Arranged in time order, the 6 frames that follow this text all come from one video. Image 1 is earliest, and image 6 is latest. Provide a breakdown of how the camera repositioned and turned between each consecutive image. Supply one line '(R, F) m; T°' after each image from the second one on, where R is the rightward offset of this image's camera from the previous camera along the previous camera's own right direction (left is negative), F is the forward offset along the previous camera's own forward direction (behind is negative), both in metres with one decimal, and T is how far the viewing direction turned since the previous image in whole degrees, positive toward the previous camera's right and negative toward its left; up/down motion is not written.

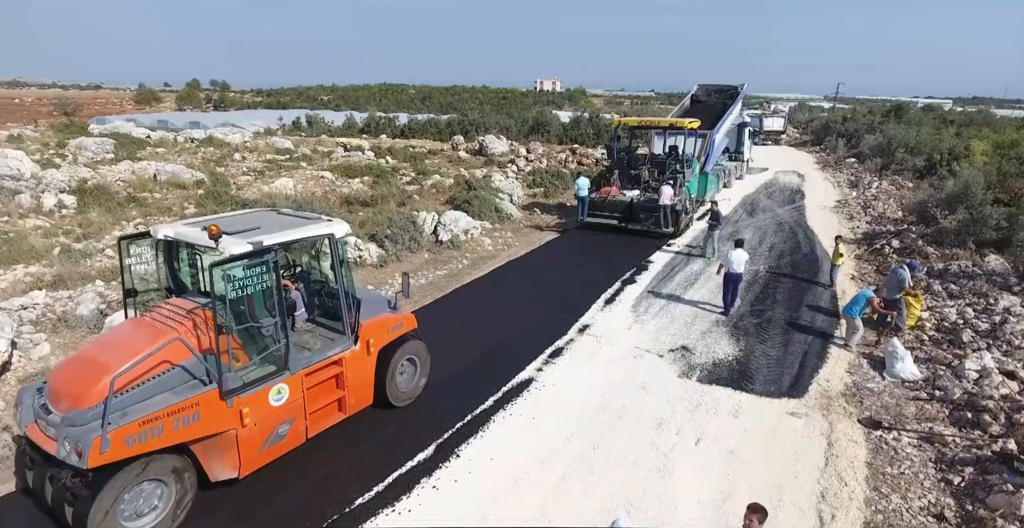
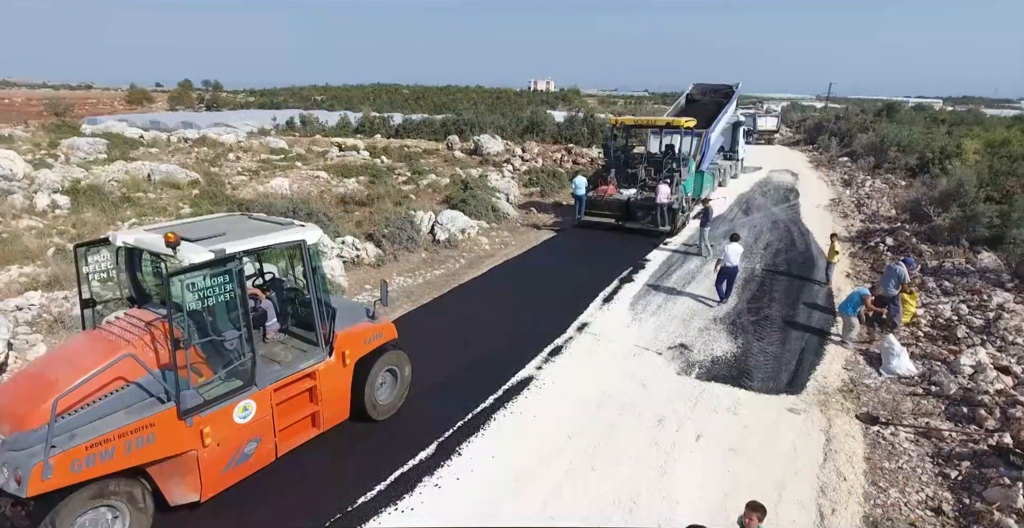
(-0.1, 0.0) m; +1°
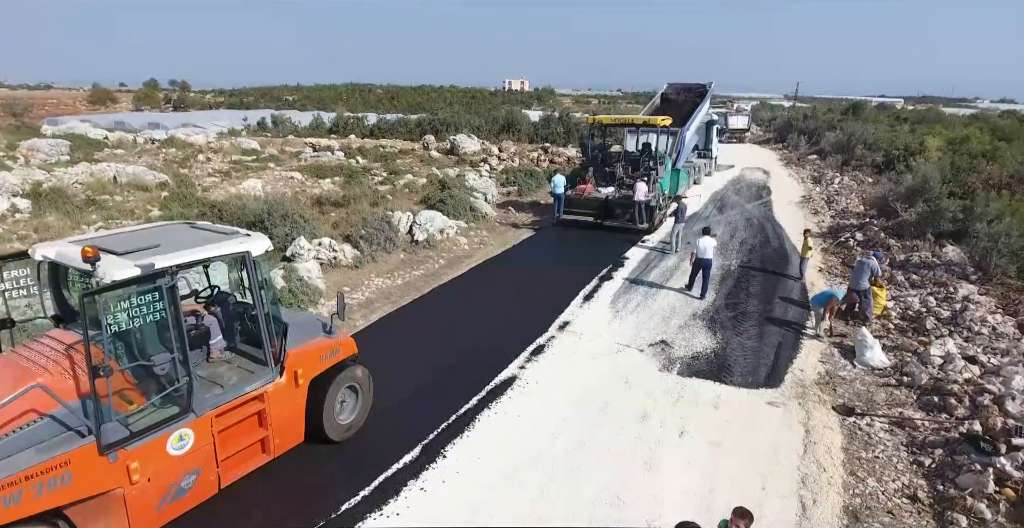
(-0.1, 0.0) m; +2°
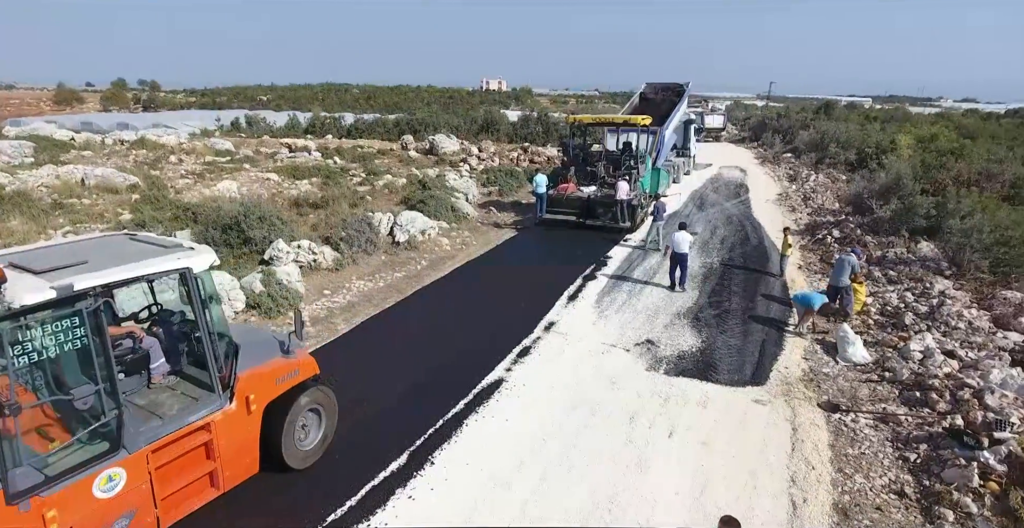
(-0.1, +0.1) m; +2°
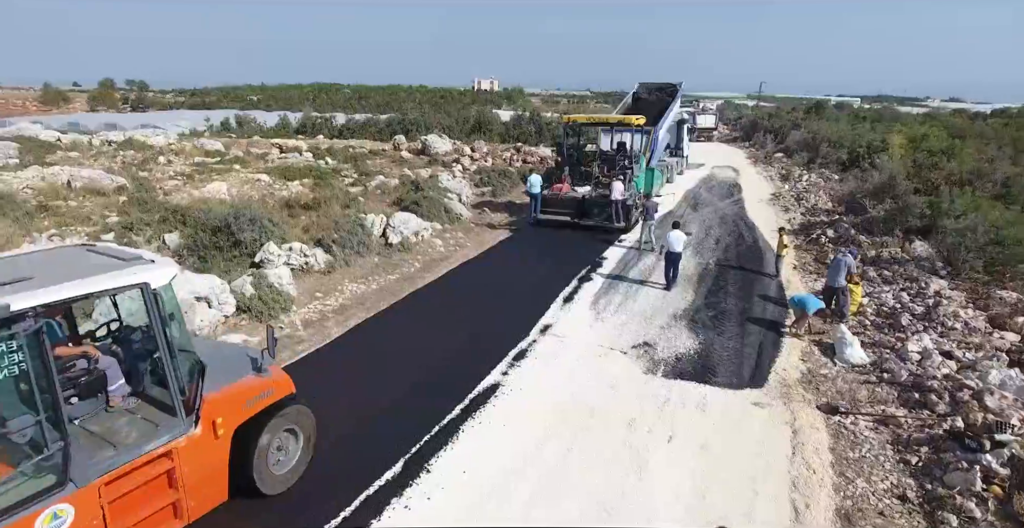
(0.0, +0.1) m; +1°
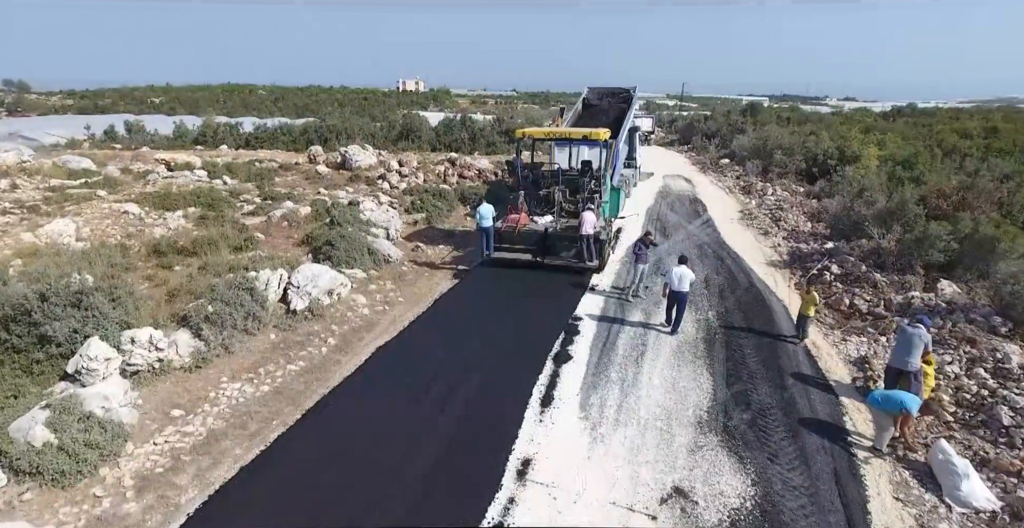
(-0.2, +2.7) m; +7°
